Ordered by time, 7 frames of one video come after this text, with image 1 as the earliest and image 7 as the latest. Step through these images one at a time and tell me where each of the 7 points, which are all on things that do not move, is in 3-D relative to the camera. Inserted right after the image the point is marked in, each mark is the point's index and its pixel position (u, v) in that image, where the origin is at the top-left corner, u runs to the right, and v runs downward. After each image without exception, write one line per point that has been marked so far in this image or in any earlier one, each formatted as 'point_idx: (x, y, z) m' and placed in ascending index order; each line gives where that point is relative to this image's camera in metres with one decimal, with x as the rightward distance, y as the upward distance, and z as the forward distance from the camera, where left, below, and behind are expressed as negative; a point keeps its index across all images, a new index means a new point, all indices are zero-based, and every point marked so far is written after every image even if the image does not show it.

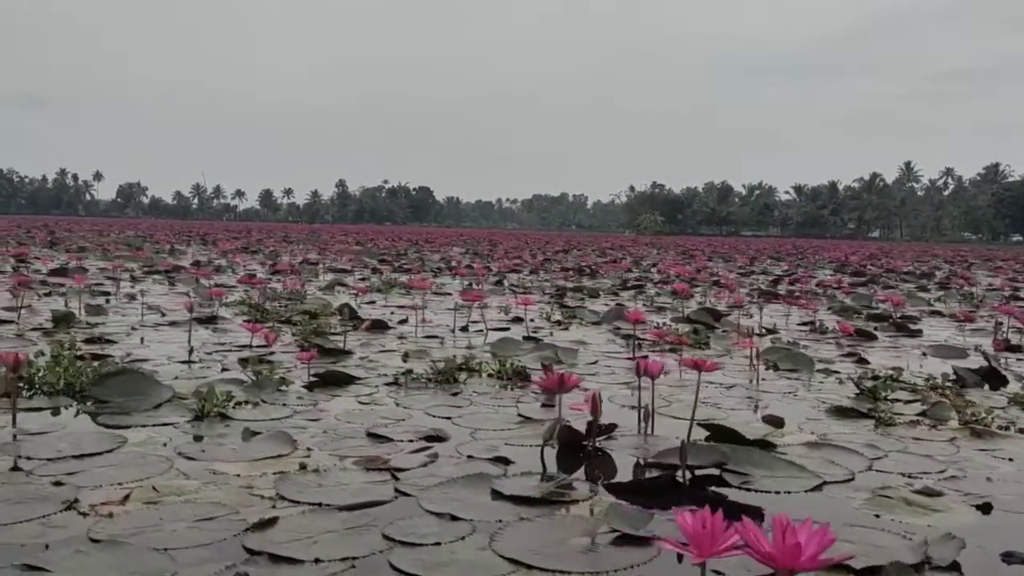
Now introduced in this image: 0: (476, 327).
0: (-0.2, -0.2, +5.3) m
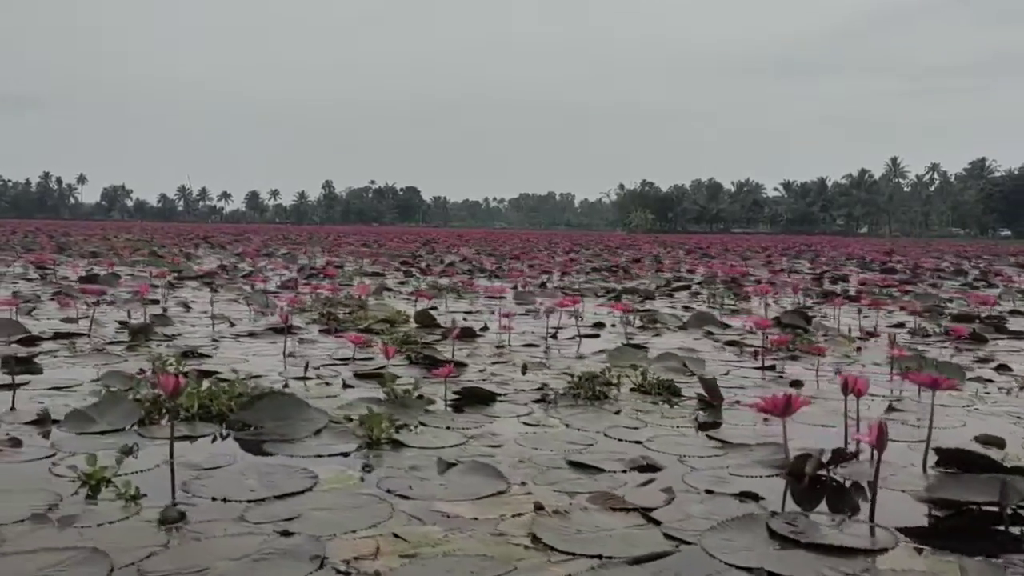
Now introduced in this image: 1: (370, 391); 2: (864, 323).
0: (+0.3, -0.3, +5.1) m
1: (-0.5, -0.4, +3.1) m
2: (+2.3, -0.2, +5.9) m
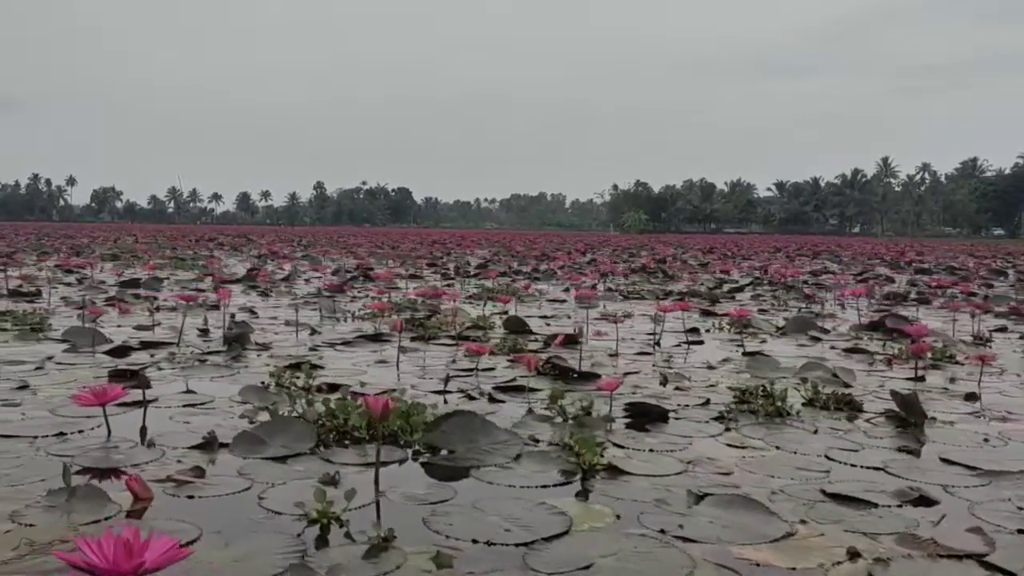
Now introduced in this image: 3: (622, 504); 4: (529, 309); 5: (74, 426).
0: (+0.8, -0.3, +4.8) m
1: (0.0, -0.4, +2.8) m
2: (+2.9, -0.2, +5.6) m
3: (+0.2, -0.4, +1.8) m
4: (+0.1, -0.2, +6.7) m
5: (-1.2, -0.4, +2.5) m
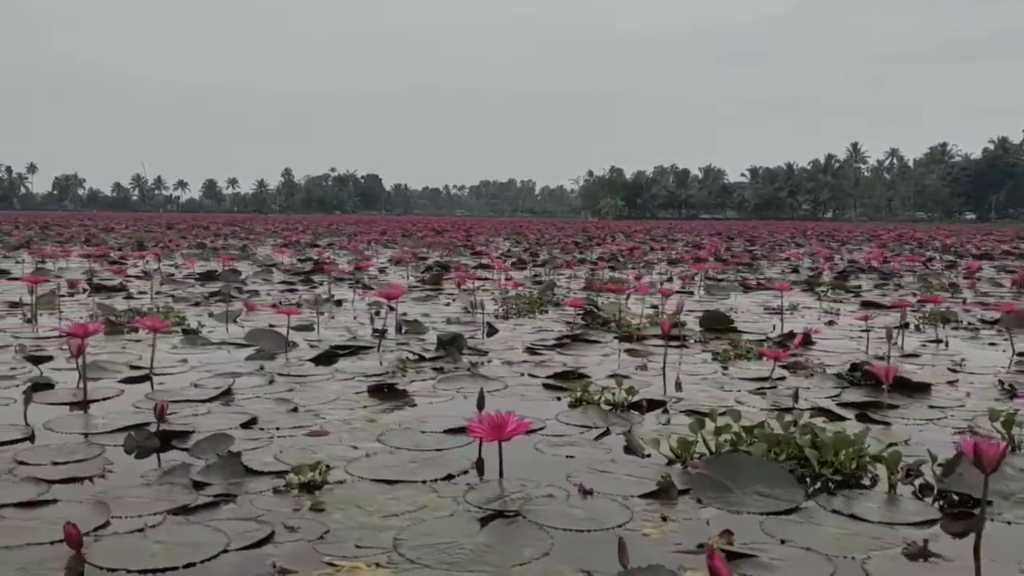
0: (+1.9, -0.3, +4.4) m
1: (+1.1, -0.4, +2.4) m
2: (+4.0, -0.2, +5.2) m
3: (+1.3, -0.5, +1.3) m
4: (+1.2, -0.1, +6.2) m
5: (-0.1, -0.4, +2.0) m
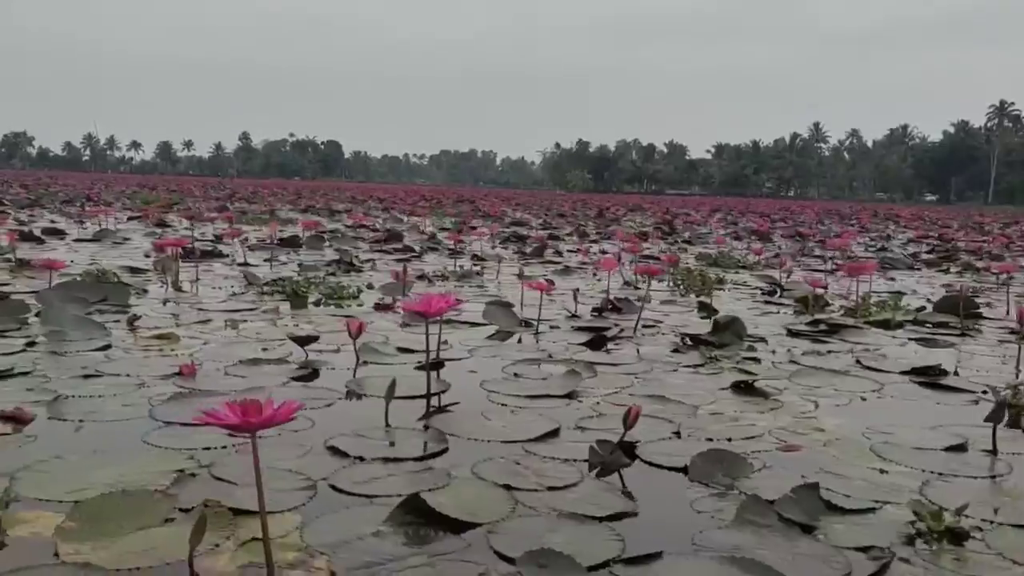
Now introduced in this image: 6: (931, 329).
0: (+2.7, -0.2, +3.5) m
1: (+1.9, -0.4, +1.6) m
2: (+4.8, -0.2, +4.3) m
3: (+2.1, -0.5, +0.5) m
4: (+2.0, 0.0, +5.4) m
5: (+0.6, -0.4, +1.2) m
6: (+2.4, -0.1, +4.8) m
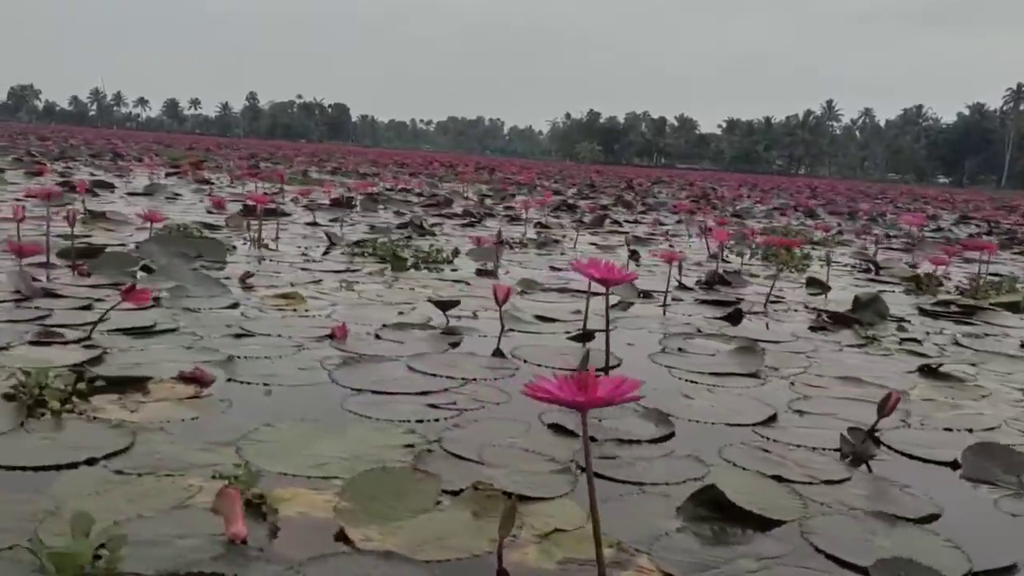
0: (+3.3, -0.2, +3.3) m
1: (+2.5, -0.4, +1.3) m
2: (+5.4, -0.2, +4.0) m
3: (+2.6, -0.6, +0.3) m
4: (+2.7, +0.1, +5.1) m
5: (+1.2, -0.4, +1.0) m
6: (+3.0, 0.0, +4.6) m
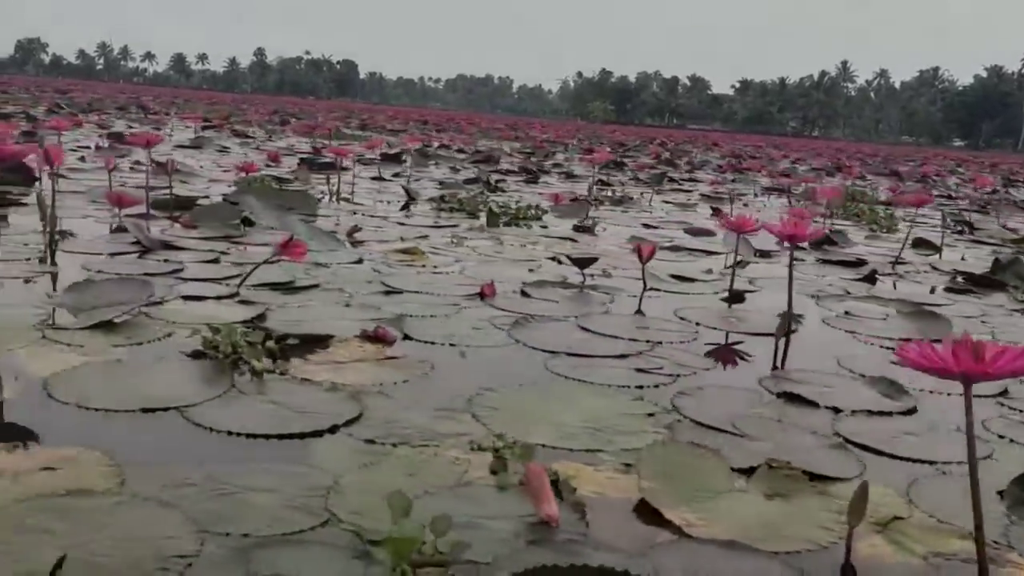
0: (+3.8, -0.1, +3.0) m
1: (+2.9, -0.4, +1.1) m
2: (+5.9, -0.1, +3.8) m
3: (+3.0, -0.6, +0.1) m
4: (+3.2, +0.3, +4.9) m
5: (+1.6, -0.3, +0.8) m
6: (+3.6, +0.2, +4.3) m
